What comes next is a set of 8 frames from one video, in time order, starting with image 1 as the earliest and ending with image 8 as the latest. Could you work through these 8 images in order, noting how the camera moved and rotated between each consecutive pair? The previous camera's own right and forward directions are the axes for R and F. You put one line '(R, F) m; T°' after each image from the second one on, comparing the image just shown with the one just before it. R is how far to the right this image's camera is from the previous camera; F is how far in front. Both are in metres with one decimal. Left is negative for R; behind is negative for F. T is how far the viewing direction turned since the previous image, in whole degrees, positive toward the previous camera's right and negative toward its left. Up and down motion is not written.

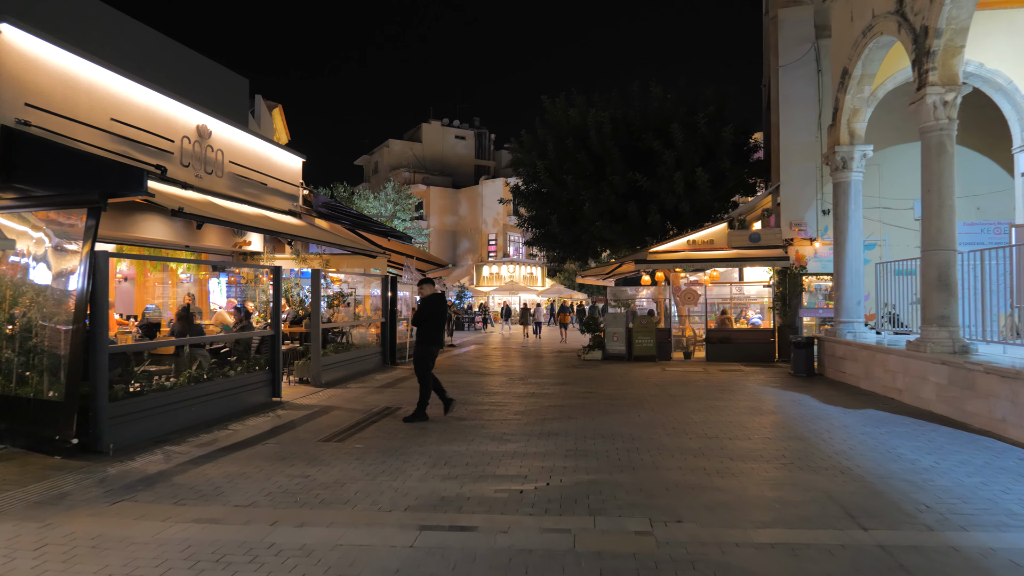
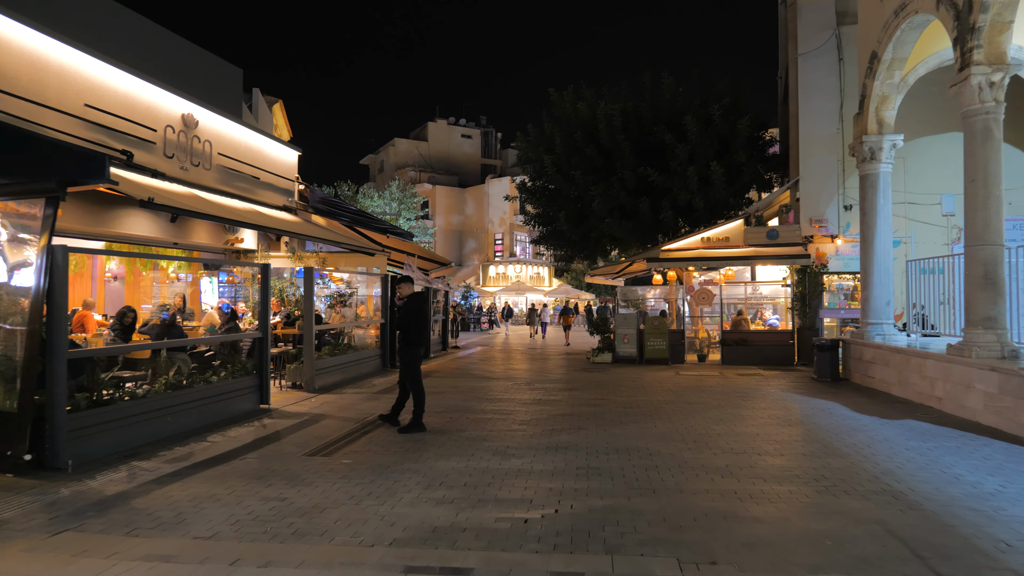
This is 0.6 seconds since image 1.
(0.0, +0.8) m; -1°
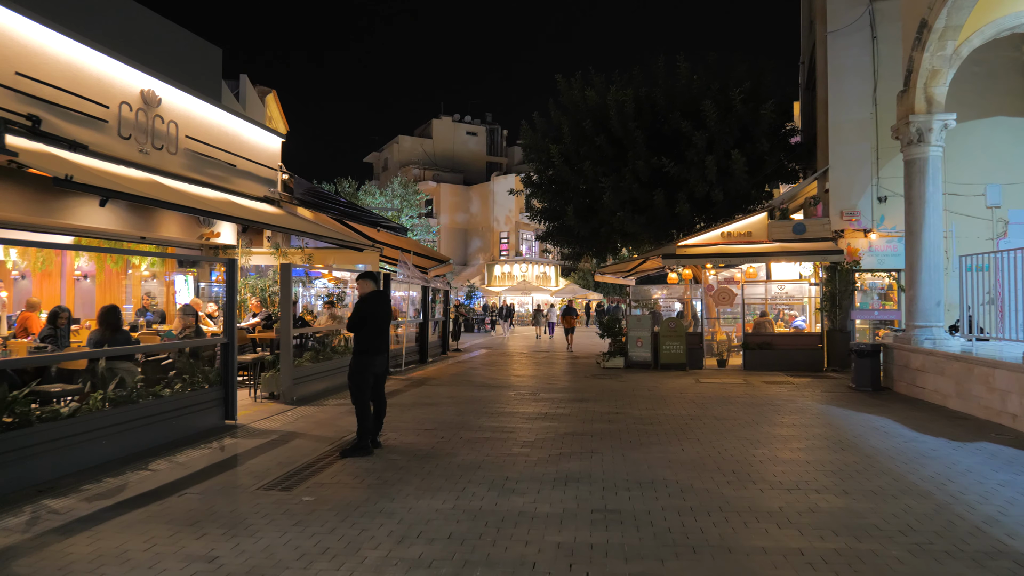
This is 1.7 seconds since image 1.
(+0.1, +1.3) m; -1°
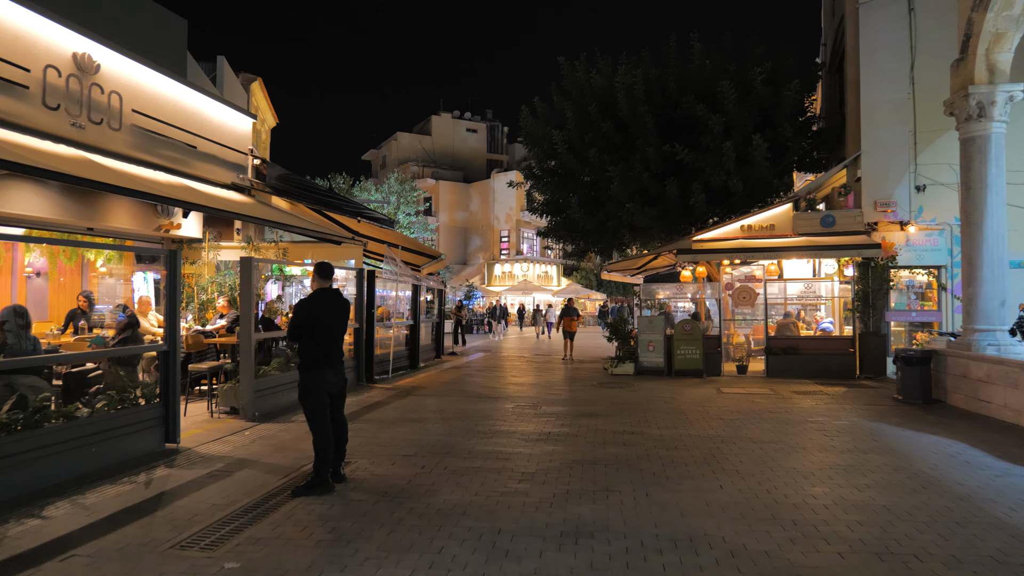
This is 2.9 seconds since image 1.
(+0.1, +1.5) m; 0°
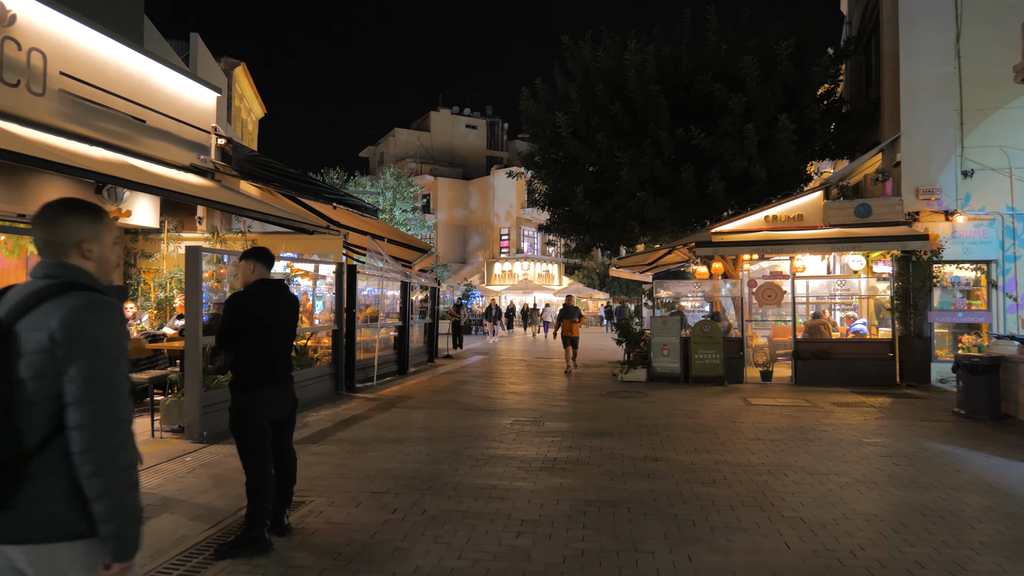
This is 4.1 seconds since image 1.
(0.0, +1.5) m; 0°
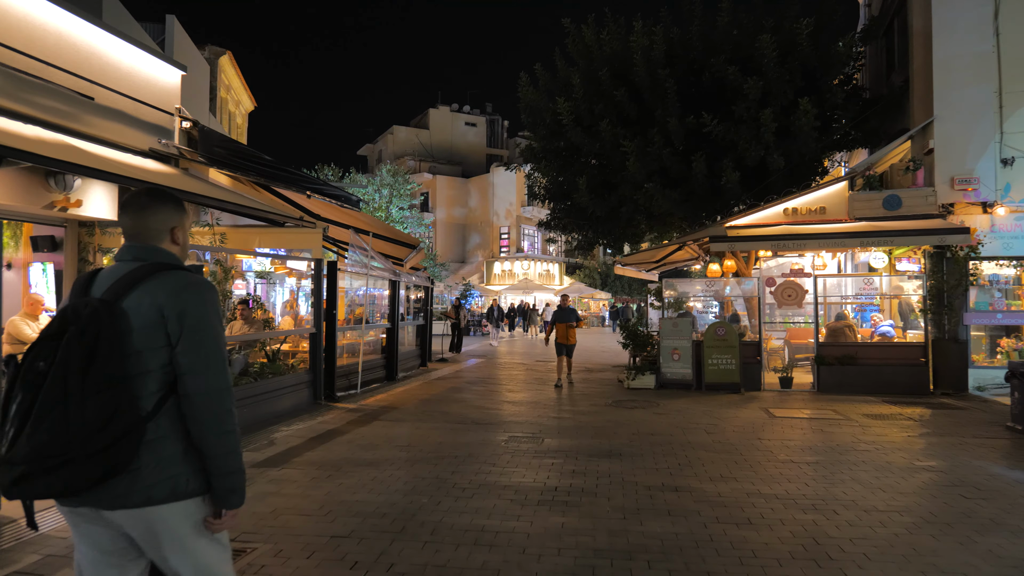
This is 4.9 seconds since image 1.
(+0.1, +1.1) m; 0°
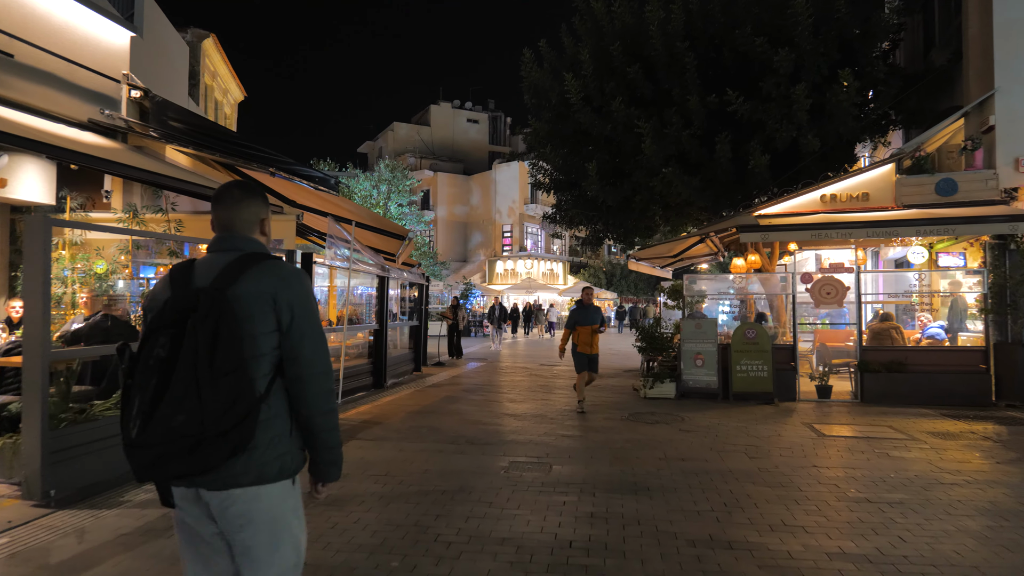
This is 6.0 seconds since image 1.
(0.0, +1.4) m; 0°
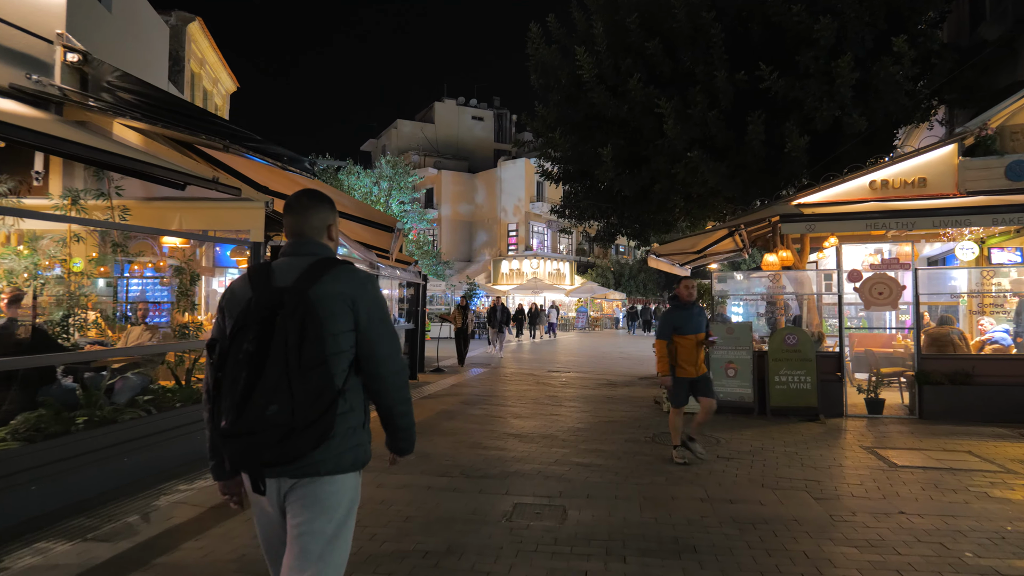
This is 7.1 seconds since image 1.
(0.0, +1.3) m; -1°
